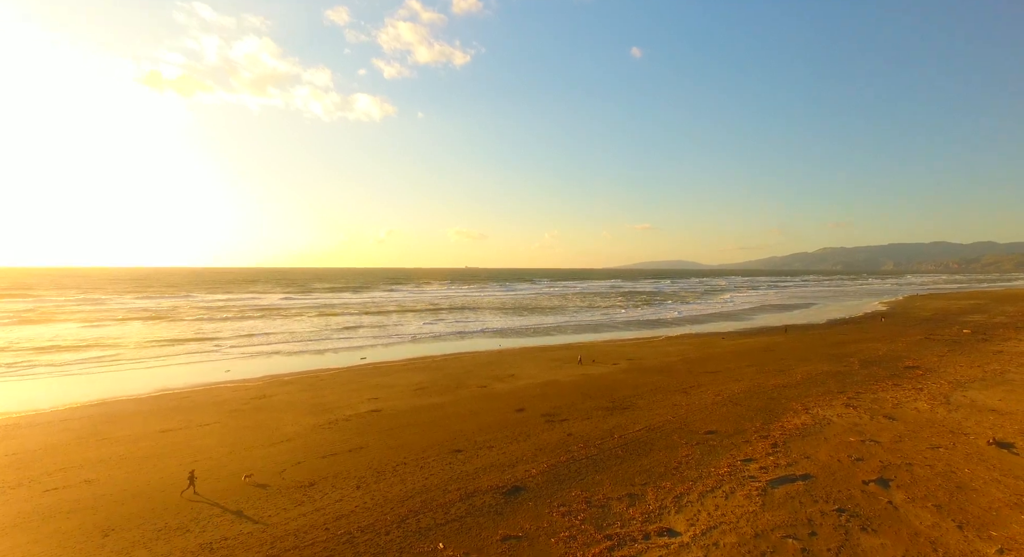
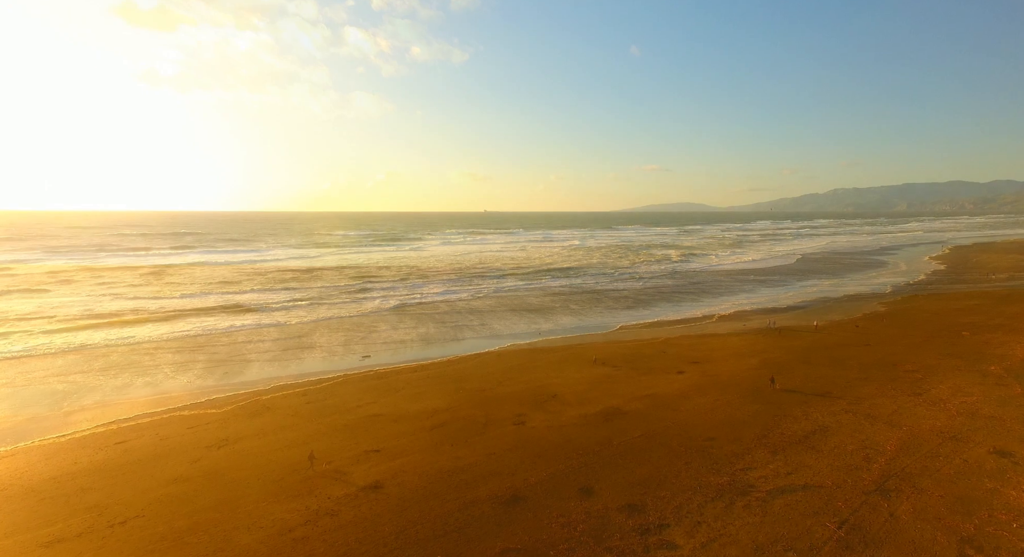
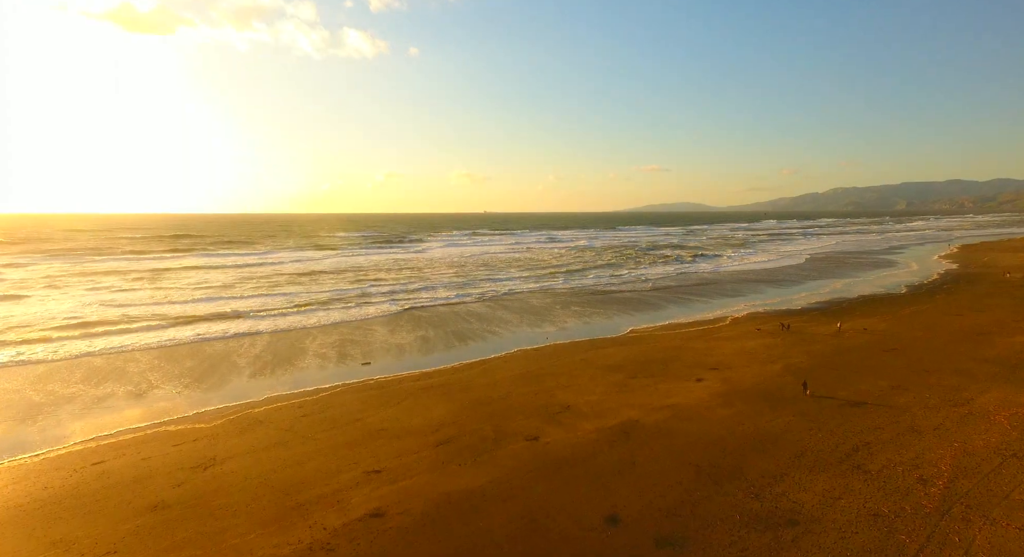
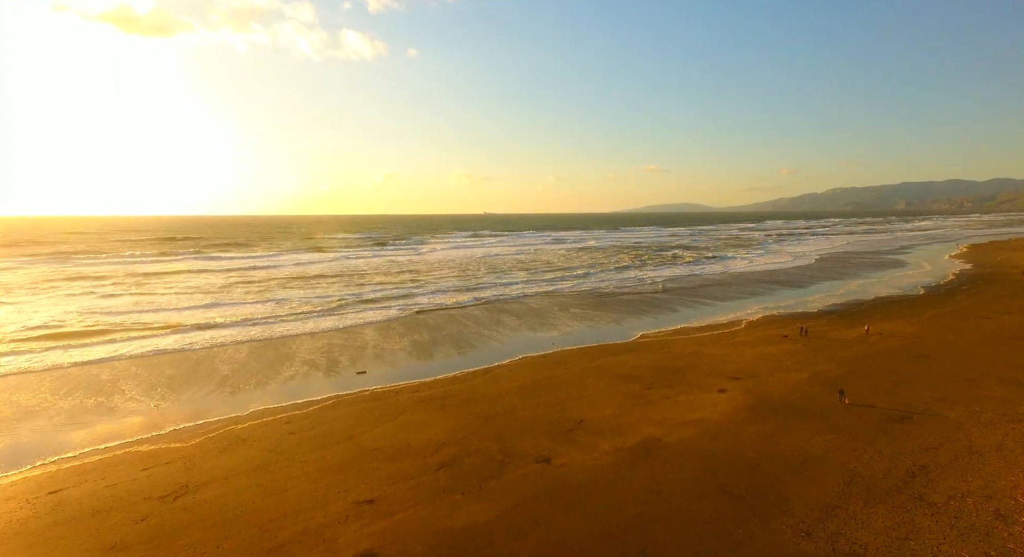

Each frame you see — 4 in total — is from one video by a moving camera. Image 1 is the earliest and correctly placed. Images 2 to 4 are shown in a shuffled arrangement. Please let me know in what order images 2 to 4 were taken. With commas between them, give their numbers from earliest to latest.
2, 3, 4
